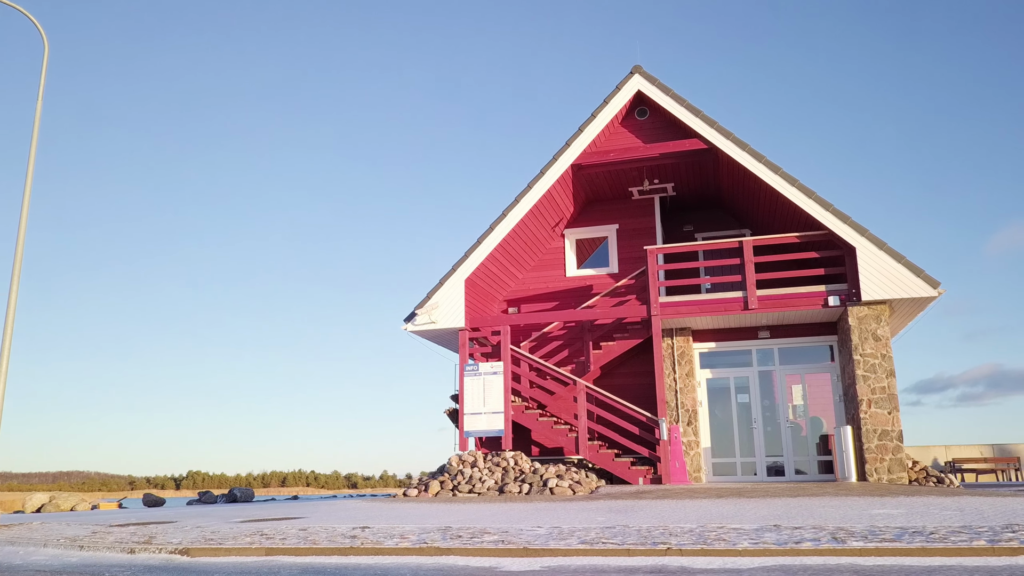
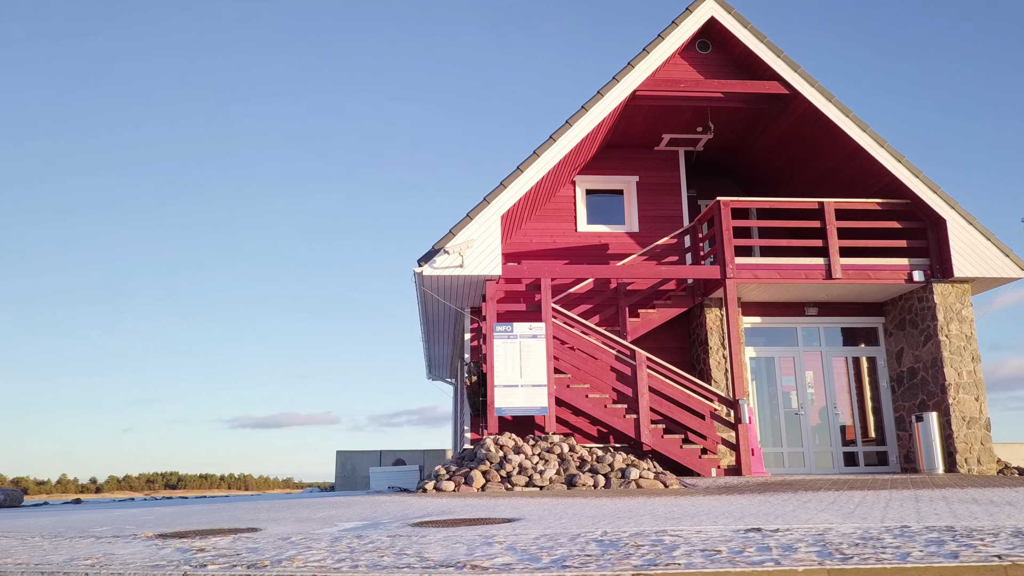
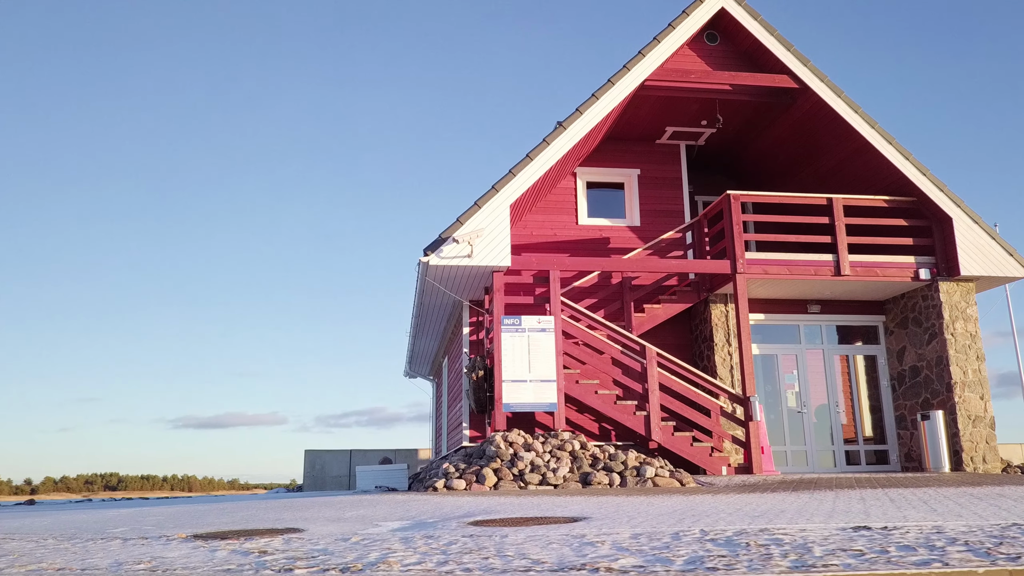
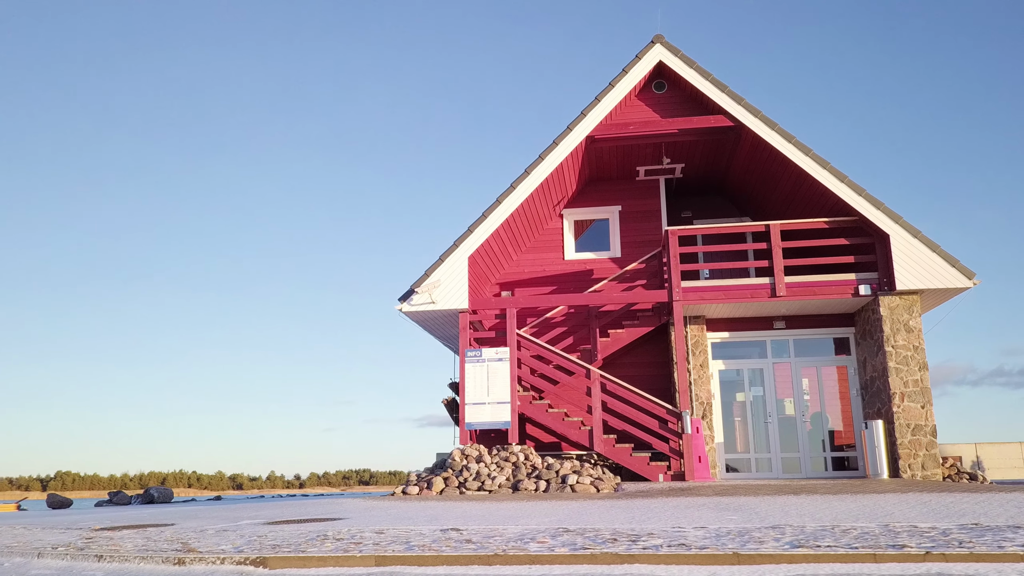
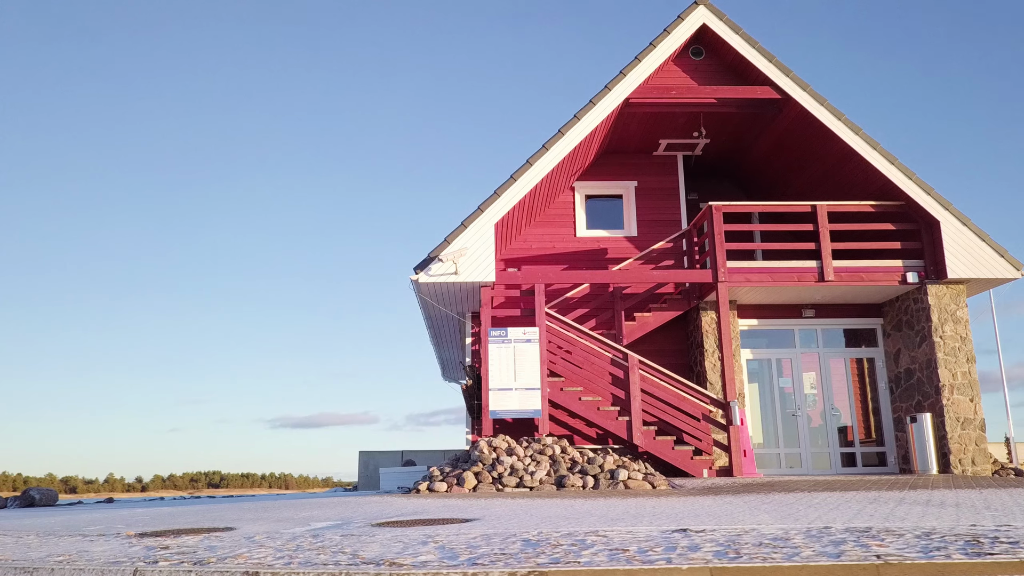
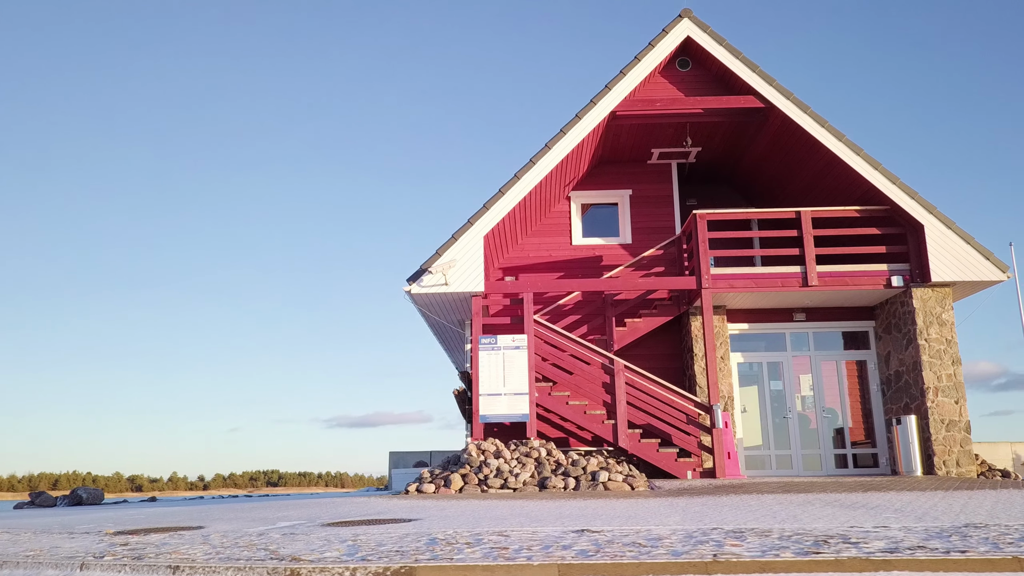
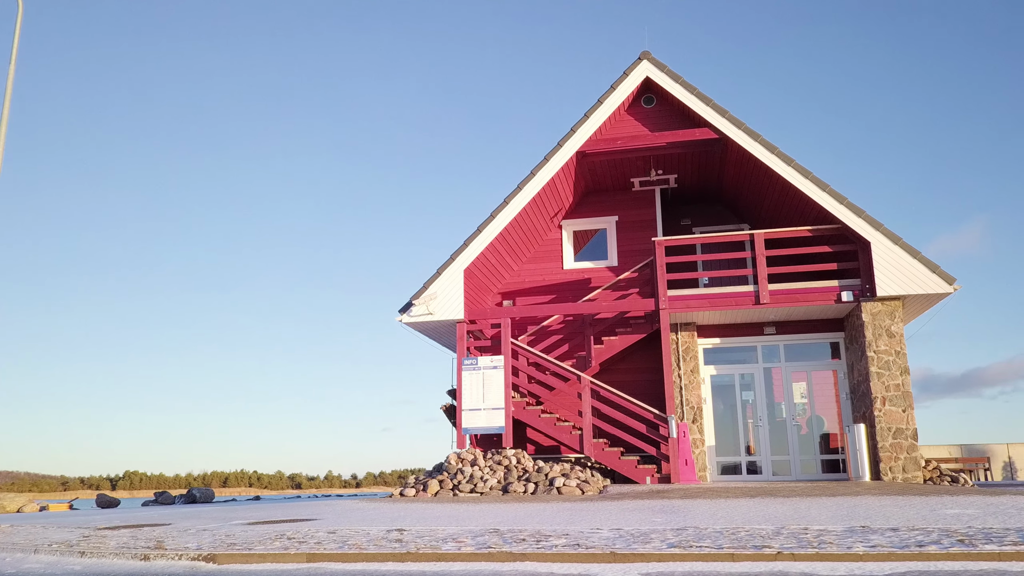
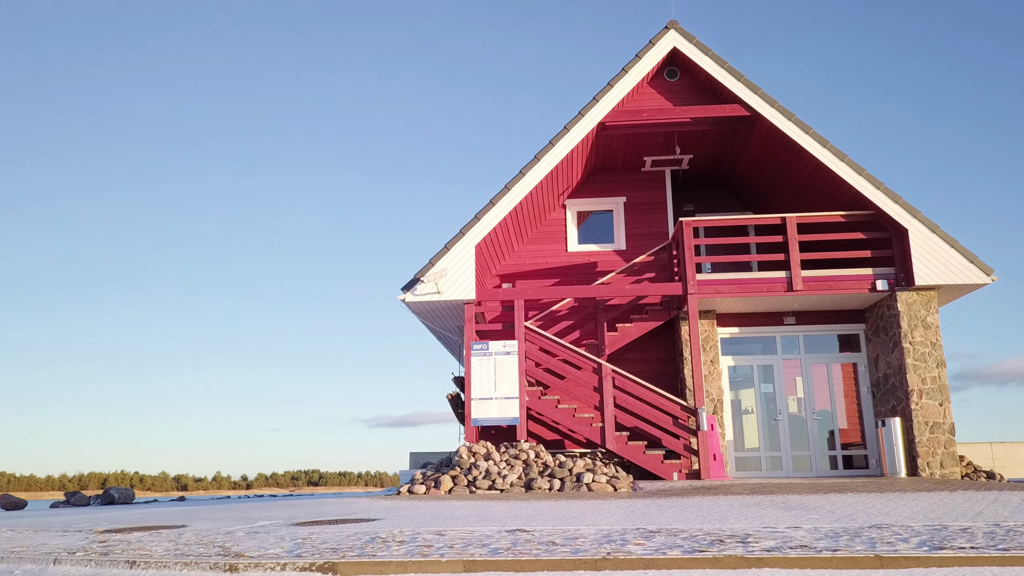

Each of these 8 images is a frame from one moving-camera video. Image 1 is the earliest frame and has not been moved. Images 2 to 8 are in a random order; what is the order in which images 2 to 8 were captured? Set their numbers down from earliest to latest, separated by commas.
7, 4, 8, 6, 5, 2, 3
